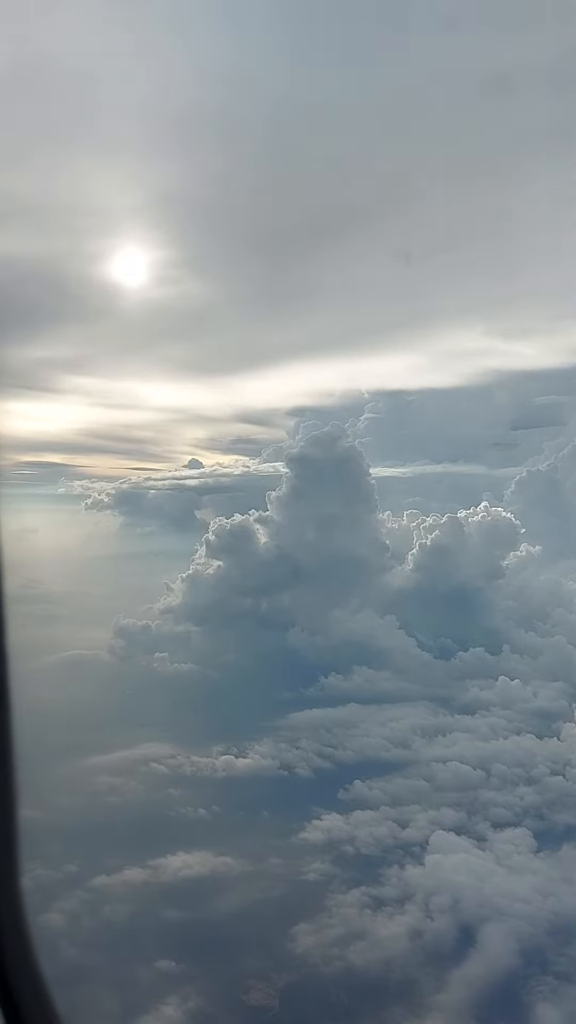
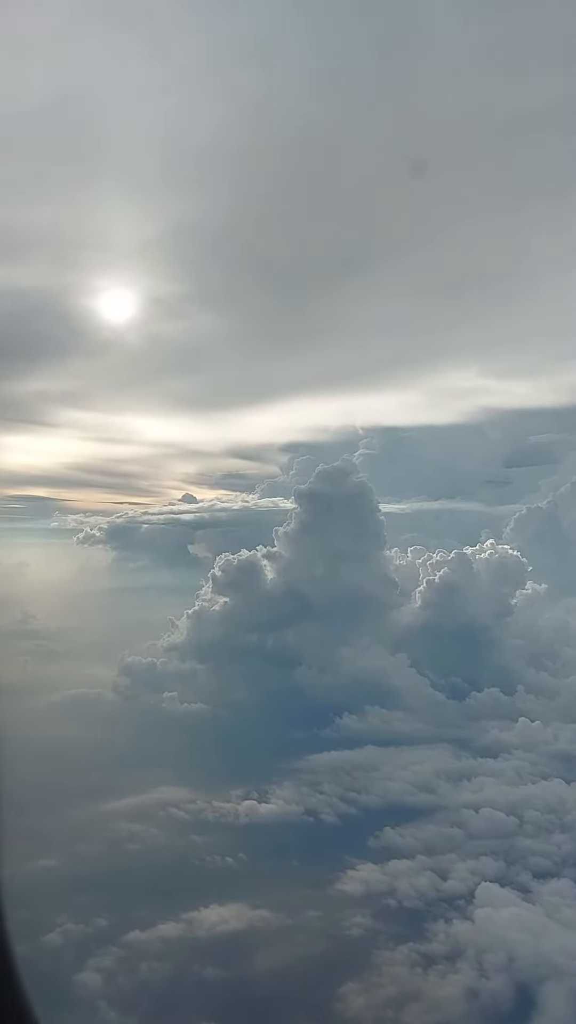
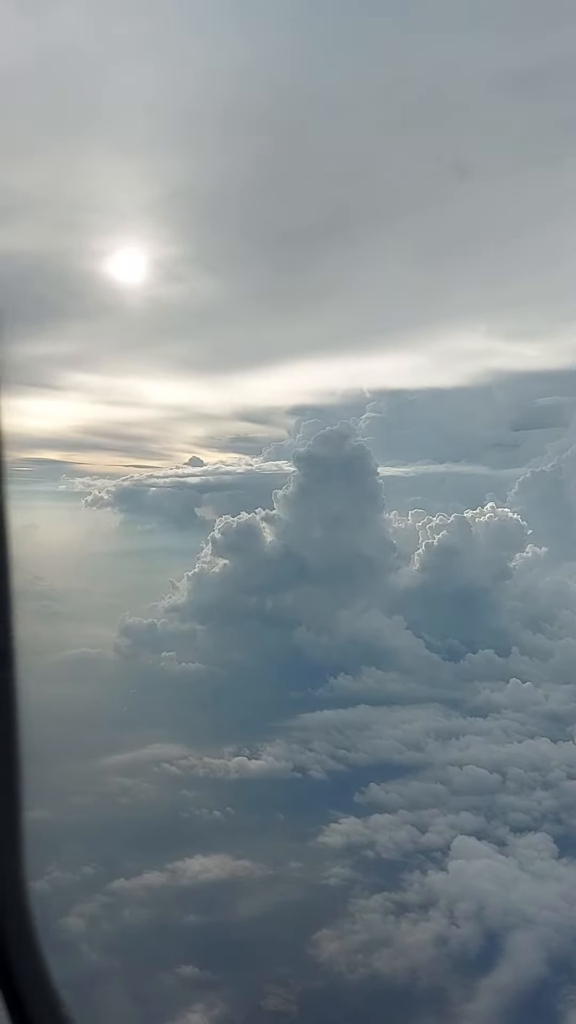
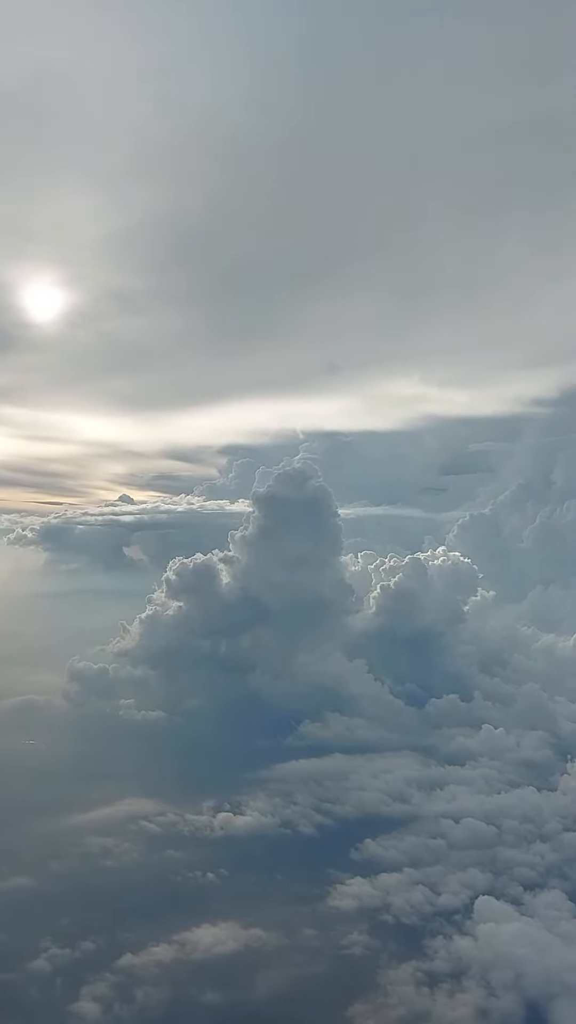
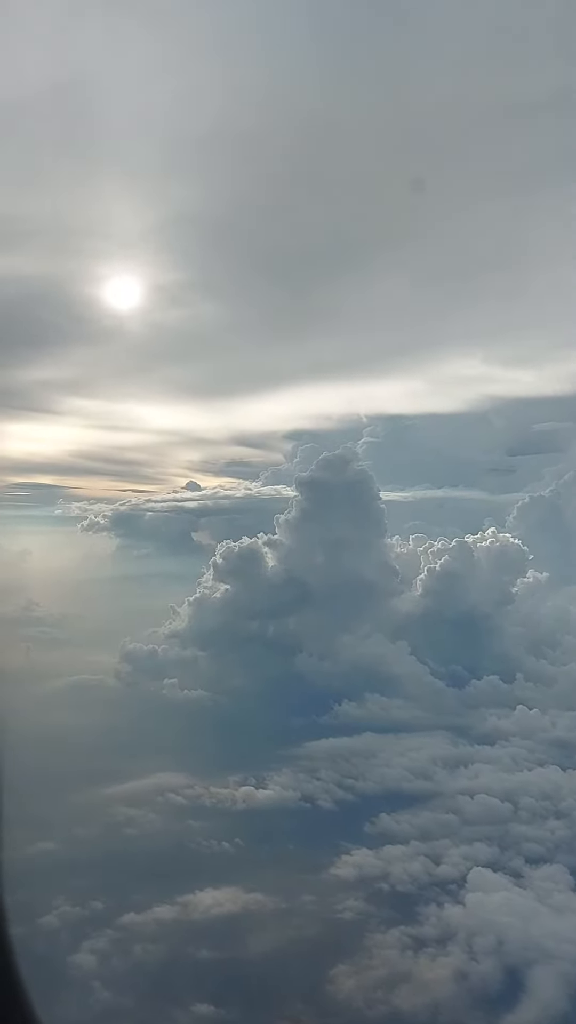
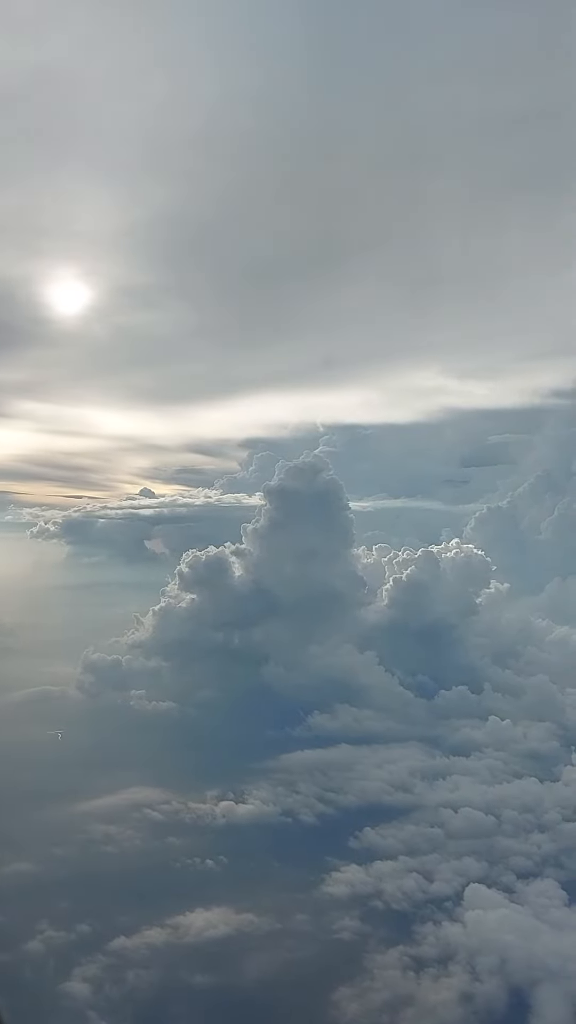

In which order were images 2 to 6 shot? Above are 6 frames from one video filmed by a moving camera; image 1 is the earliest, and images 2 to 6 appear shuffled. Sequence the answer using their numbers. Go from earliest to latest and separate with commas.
3, 5, 2, 6, 4
